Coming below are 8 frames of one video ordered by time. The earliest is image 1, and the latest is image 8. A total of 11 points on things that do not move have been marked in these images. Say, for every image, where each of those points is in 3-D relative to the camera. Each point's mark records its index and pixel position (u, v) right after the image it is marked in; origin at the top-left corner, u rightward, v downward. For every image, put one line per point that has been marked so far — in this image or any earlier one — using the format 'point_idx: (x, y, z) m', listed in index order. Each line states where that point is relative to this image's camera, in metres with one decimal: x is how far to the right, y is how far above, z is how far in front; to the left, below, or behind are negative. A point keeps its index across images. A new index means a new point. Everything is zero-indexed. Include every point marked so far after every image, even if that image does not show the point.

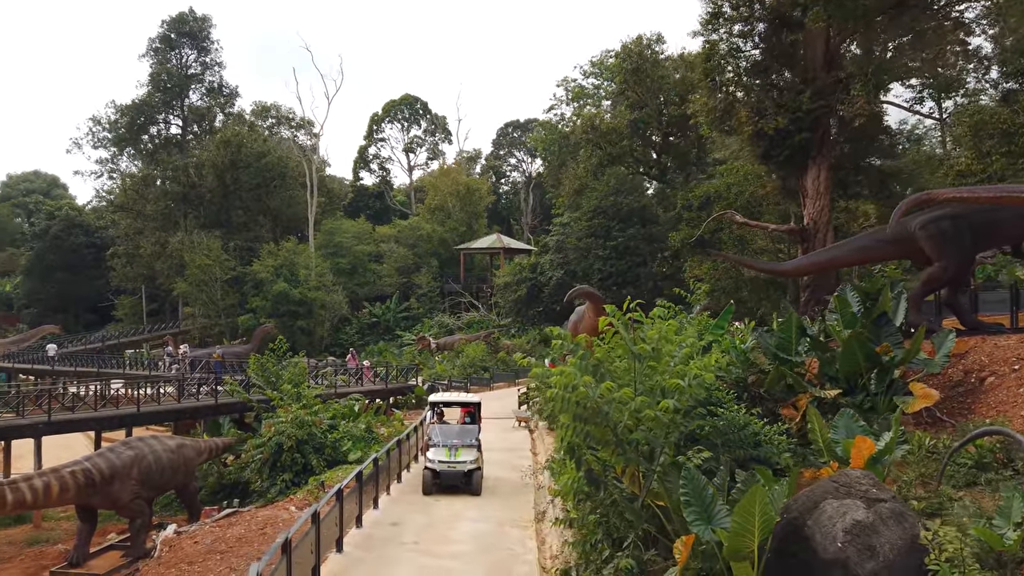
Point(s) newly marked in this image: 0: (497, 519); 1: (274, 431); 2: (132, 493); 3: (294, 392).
0: (-0.2, -2.8, +9.1) m
1: (-4.0, -2.4, +12.9) m
2: (-5.9, -3.2, +11.7) m
3: (-4.1, -2.0, +14.3) m
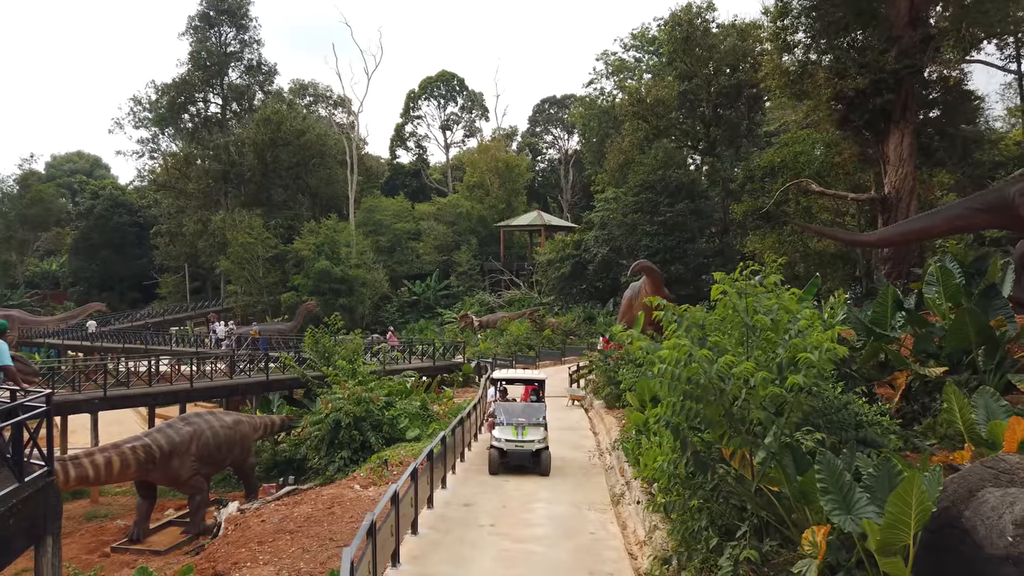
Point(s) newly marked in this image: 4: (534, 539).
0: (+0.7, -2.4, +8.7) m
1: (-3.0, -2.0, +12.6) m
2: (-4.9, -2.8, +11.6) m
3: (-3.0, -1.5, +14.1) m
4: (+0.2, -2.4, +7.3) m
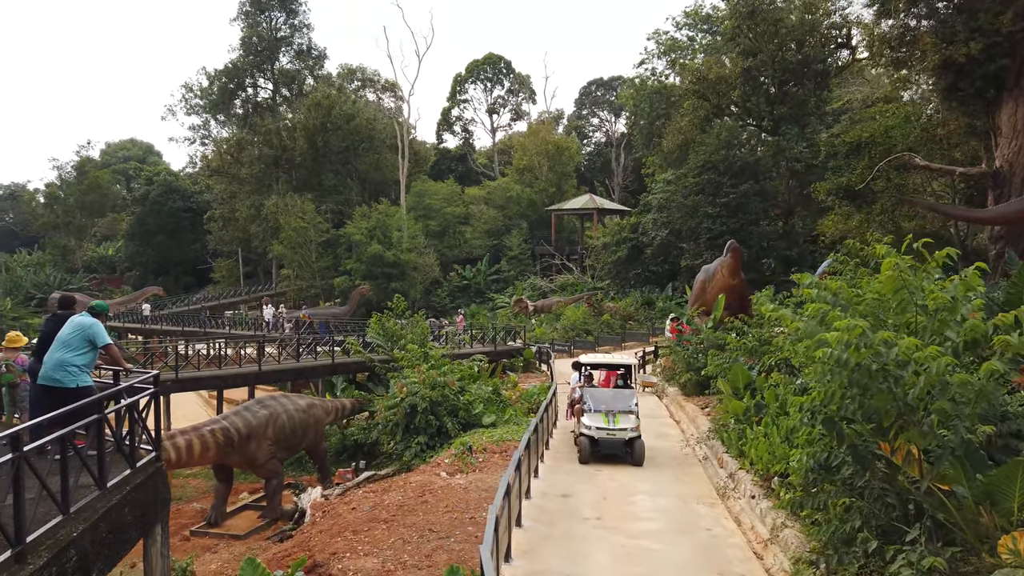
0: (+1.8, -2.2, +8.2) m
1: (-1.7, -1.7, +12.3) m
2: (-3.7, -2.5, +11.4) m
3: (-1.6, -1.2, +13.8) m
4: (+1.2, -2.2, +6.8) m
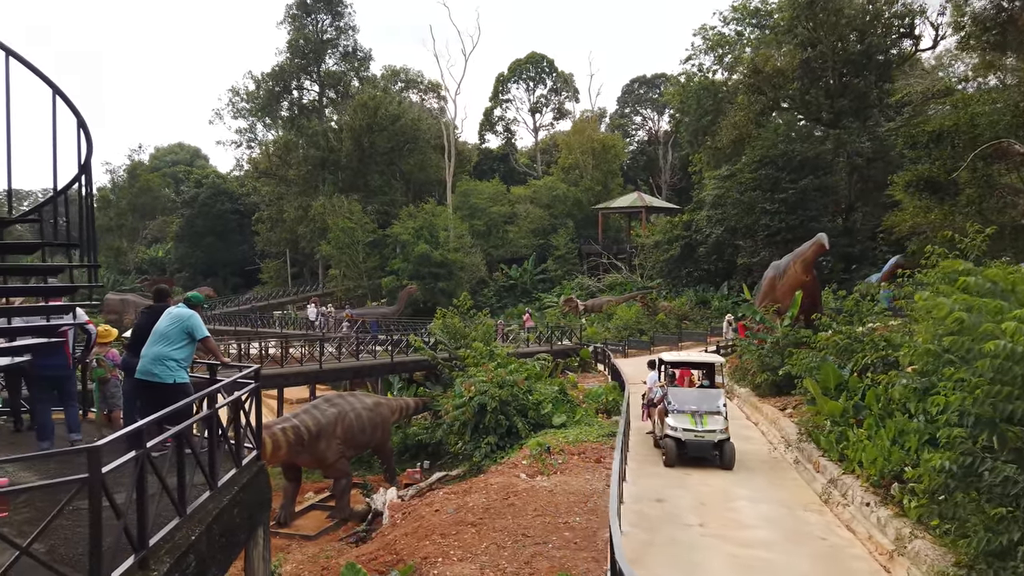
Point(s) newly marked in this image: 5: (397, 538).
0: (+2.7, -2.2, +7.7) m
1: (-0.6, -1.6, +12.0) m
2: (-2.6, -2.4, +11.2) m
3: (-0.5, -1.1, +13.5) m
4: (+2.1, -2.2, +6.4) m
5: (-1.1, -2.5, +7.5) m
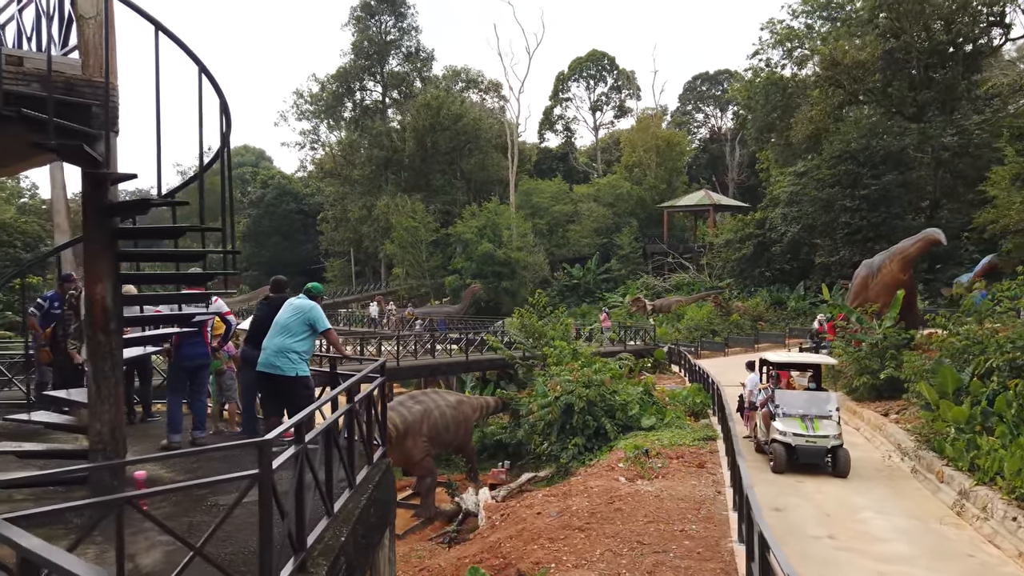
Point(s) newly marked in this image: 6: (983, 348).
0: (+3.7, -2.1, +7.2) m
1: (+0.8, -1.6, +11.7) m
2: (-1.3, -2.4, +11.0) m
3: (+1.0, -1.1, +13.1) m
4: (+3.0, -2.1, +5.9) m
5: (-0.1, -2.4, +7.2) m
6: (+5.9, -0.7, +9.5) m
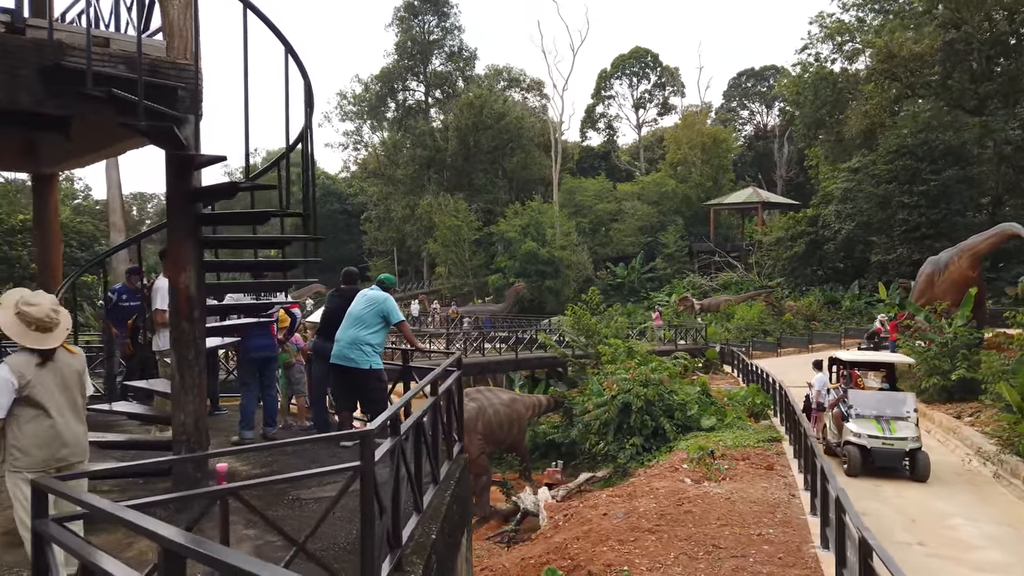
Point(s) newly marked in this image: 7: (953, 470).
0: (+4.3, -2.1, +6.8) m
1: (+1.6, -1.5, +11.5) m
2: (-0.5, -2.3, +10.9) m
3: (+1.9, -1.0, +12.9) m
4: (+3.6, -2.1, +5.6) m
5: (+0.5, -2.4, +7.0) m
6: (+6.7, -0.7, +9.0) m
7: (+5.1, -2.1, +8.7) m
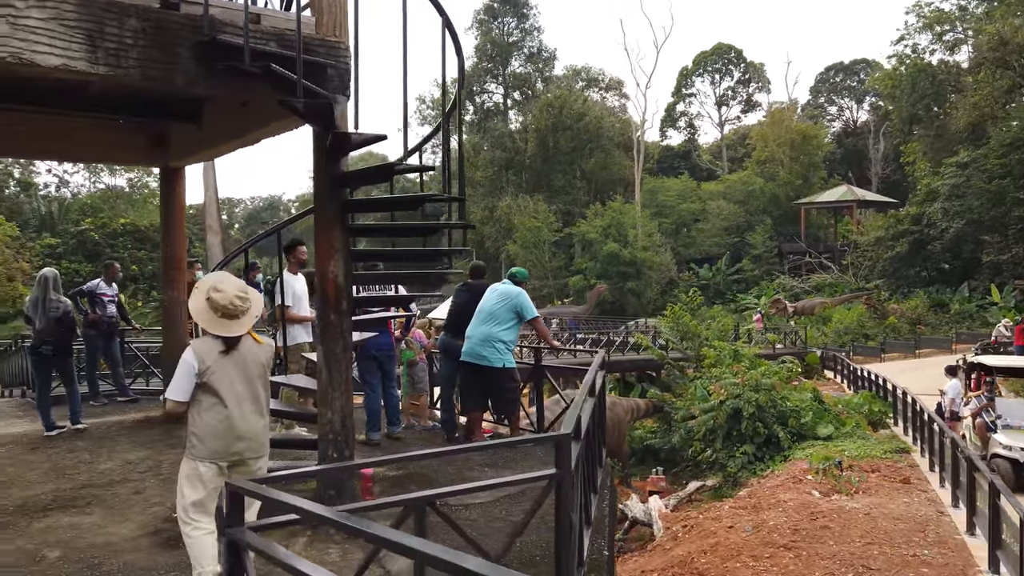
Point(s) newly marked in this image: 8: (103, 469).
0: (+5.4, -2.1, +6.0) m
1: (+3.1, -1.5, +11.0) m
2: (+0.9, -2.3, +10.5) m
3: (+3.5, -1.0, +12.3) m
4: (+4.5, -2.0, +4.9) m
5: (+1.6, -2.3, +6.6) m
6: (+7.9, -0.7, +8.0) m
7: (+6.3, -2.1, +7.8) m
8: (-2.3, -1.0, +4.3) m
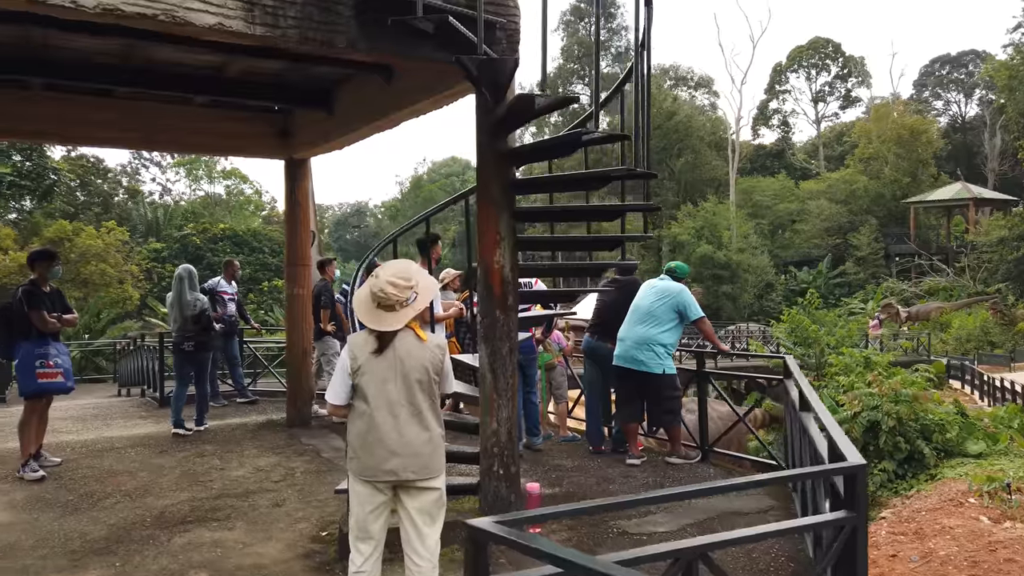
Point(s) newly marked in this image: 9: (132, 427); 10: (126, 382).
0: (+6.4, -2.1, +4.9) m
1: (+4.6, -1.5, +10.1) m
2: (+2.4, -2.3, +9.9) m
3: (+5.2, -1.0, +11.4) m
4: (+5.3, -2.0, +3.9) m
5: (+2.6, -2.3, +5.9) m
6: (+9.1, -0.7, +6.6) m
7: (+7.4, -2.1, +6.6) m
8: (-1.5, -1.0, +4.0) m
9: (-2.8, -1.0, +5.5) m
10: (-4.9, -1.2, +9.5) m
